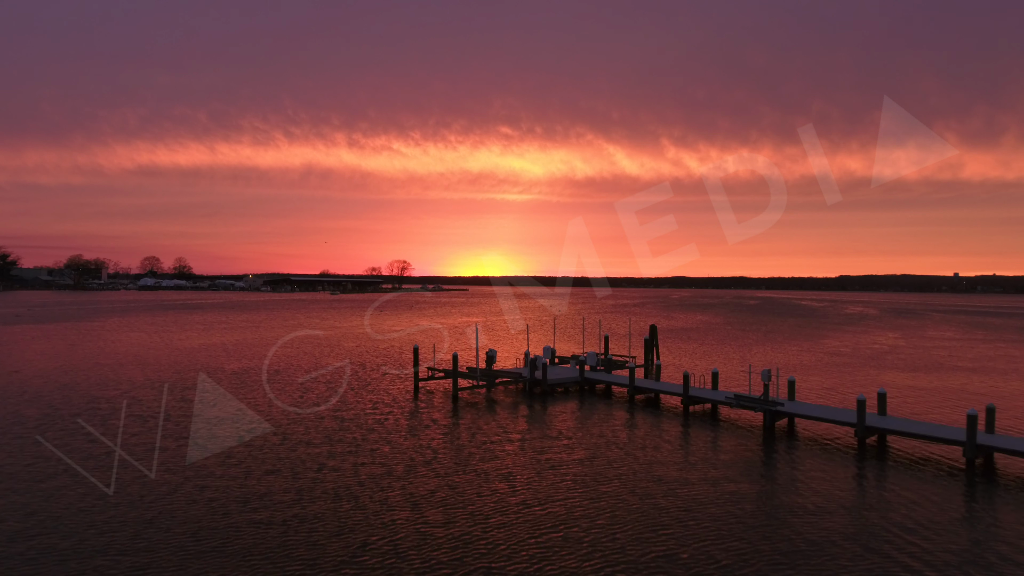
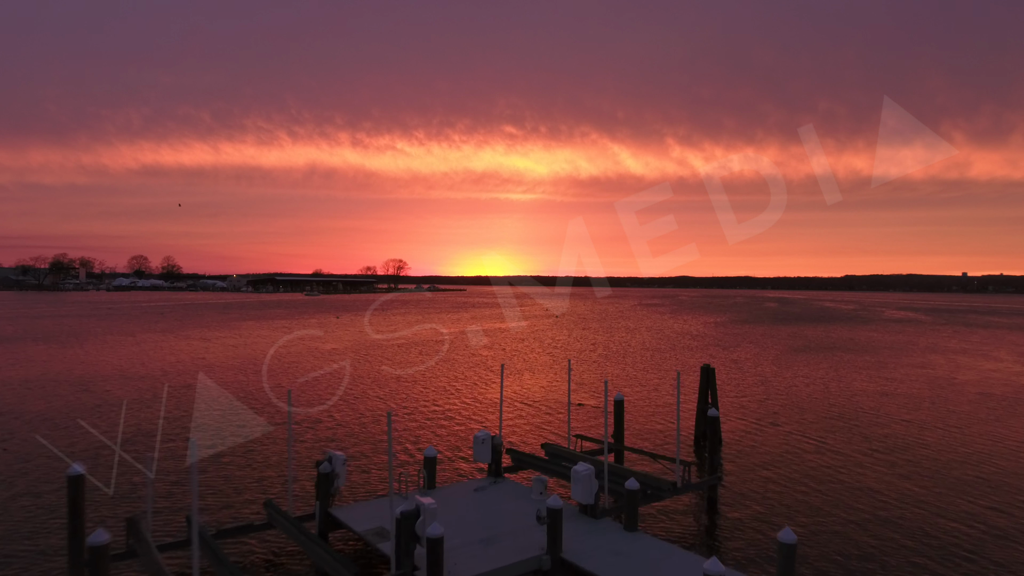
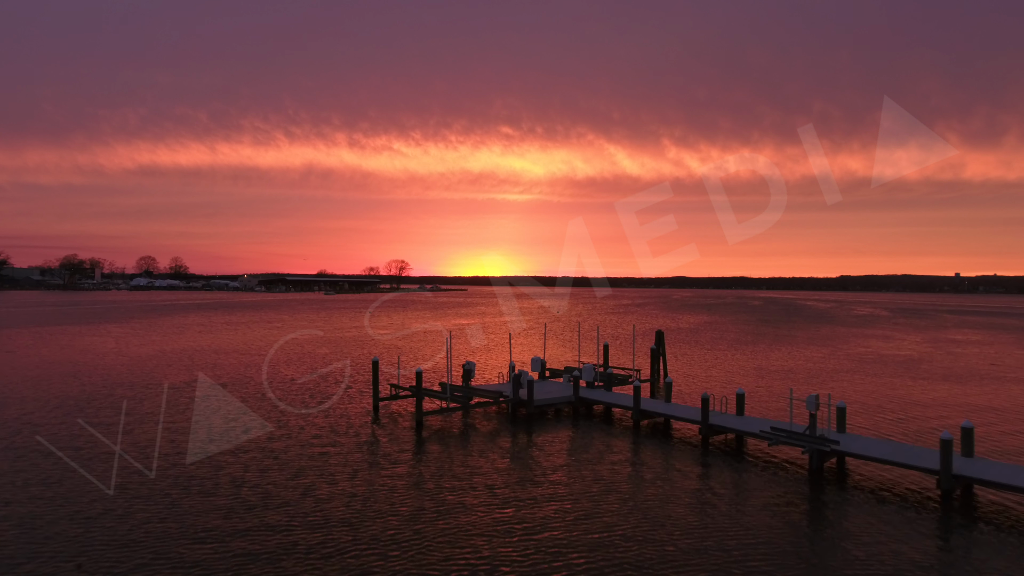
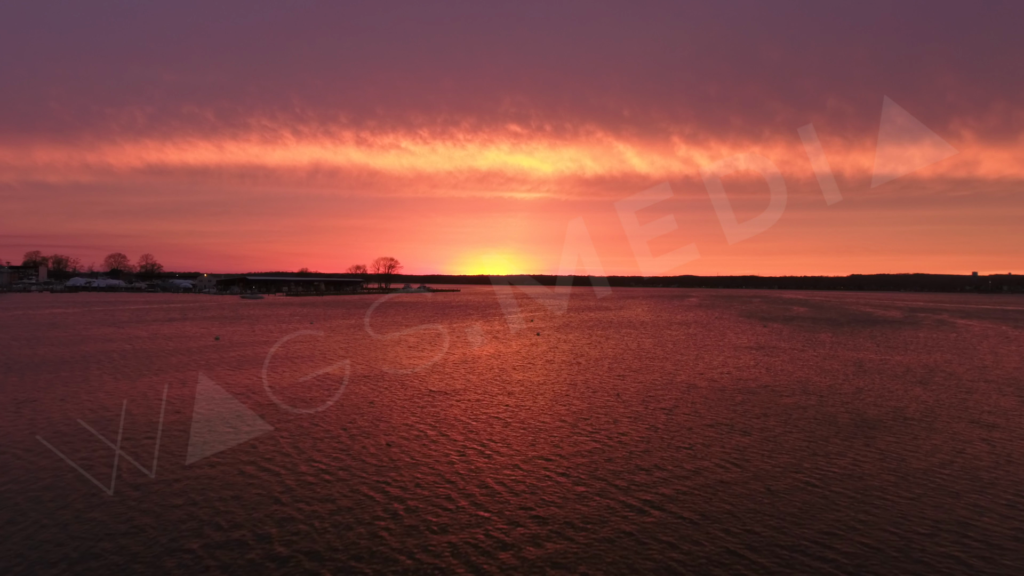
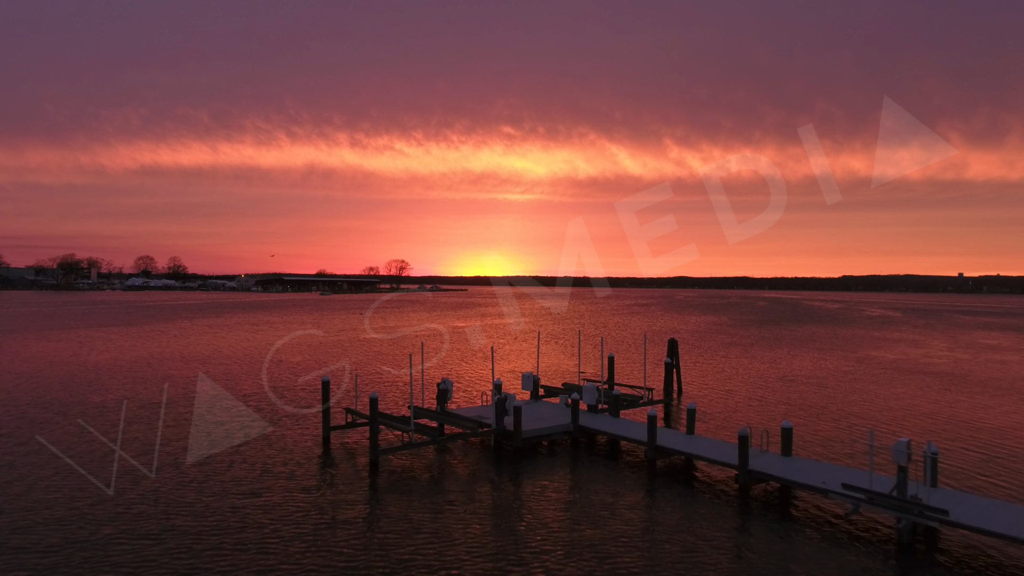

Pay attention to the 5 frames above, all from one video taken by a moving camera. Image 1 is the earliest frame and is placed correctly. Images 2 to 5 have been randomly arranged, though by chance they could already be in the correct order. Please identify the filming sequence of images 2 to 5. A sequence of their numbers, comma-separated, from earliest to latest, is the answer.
3, 5, 2, 4
